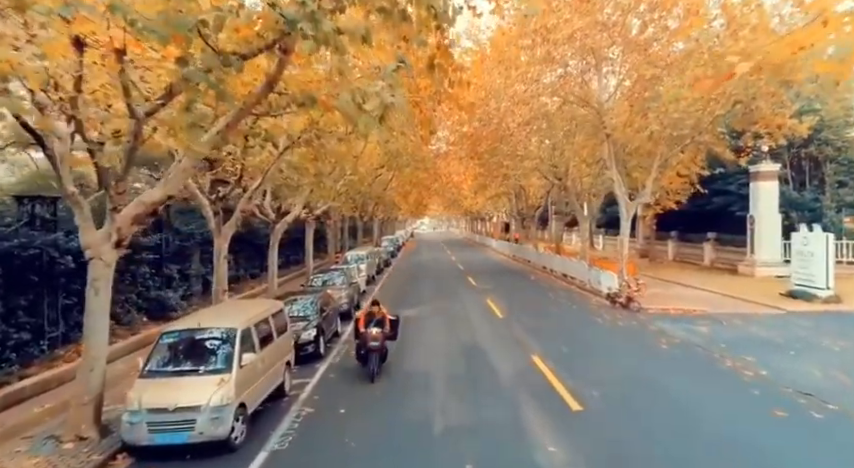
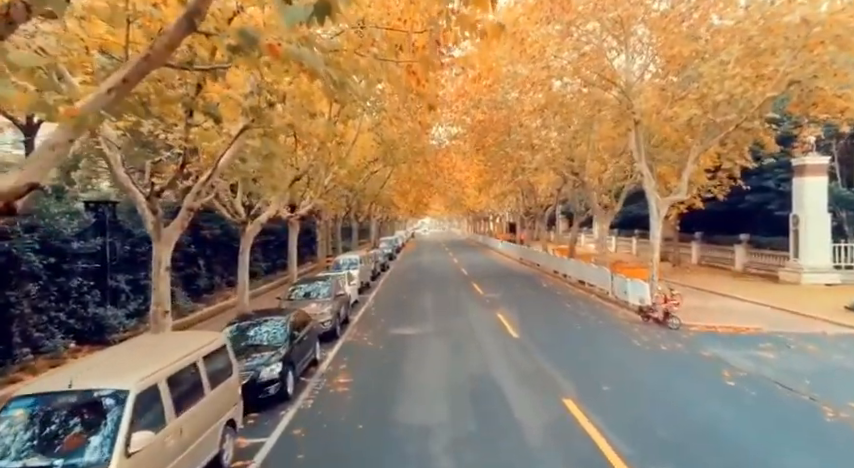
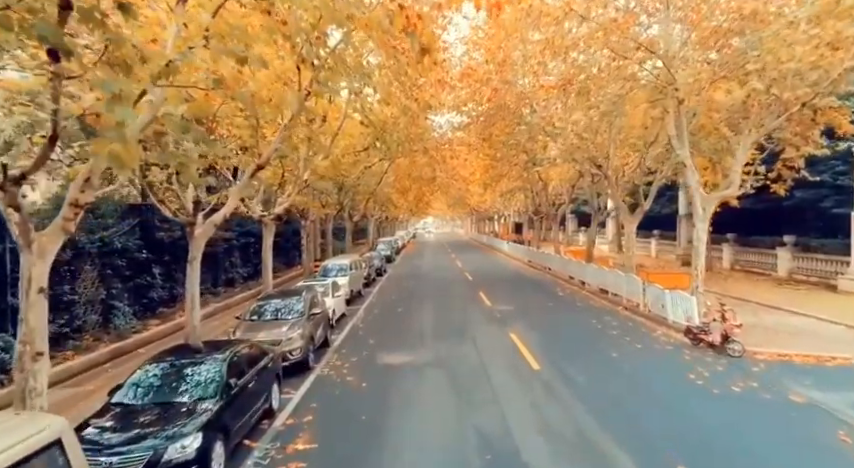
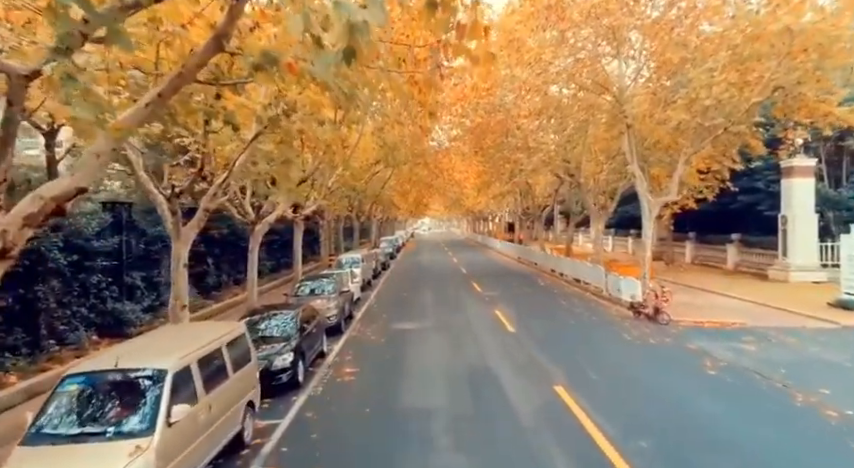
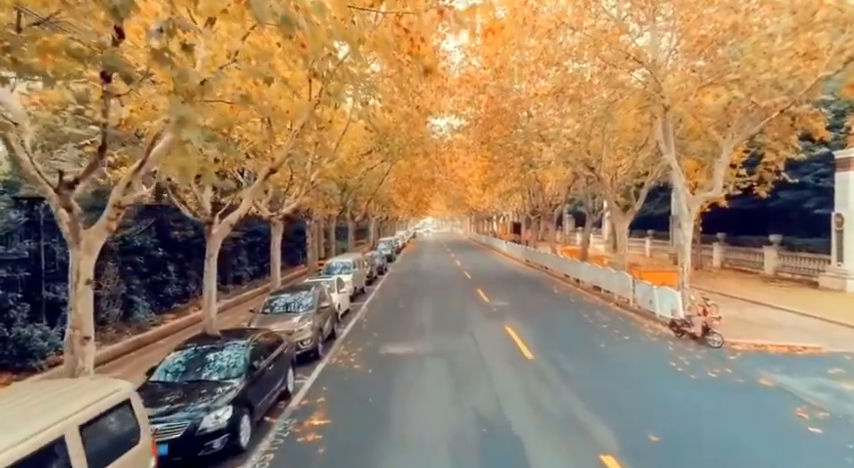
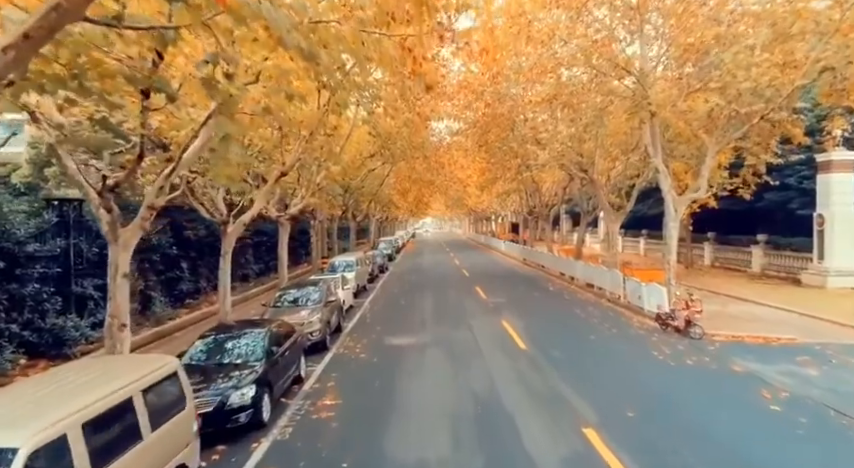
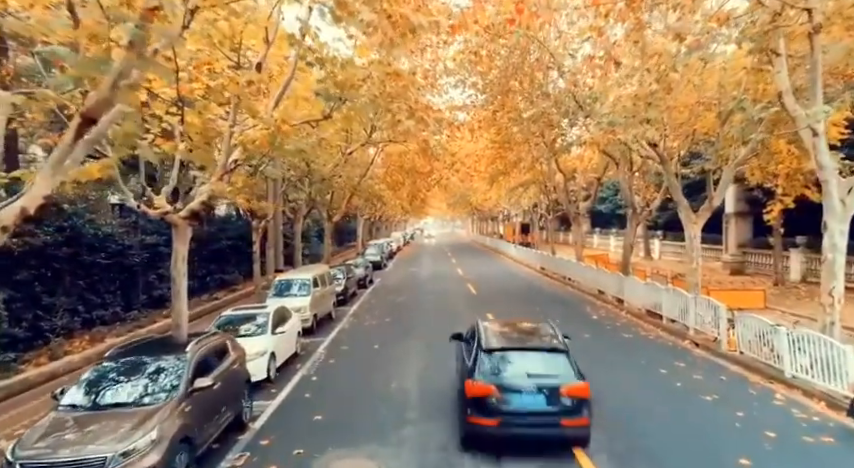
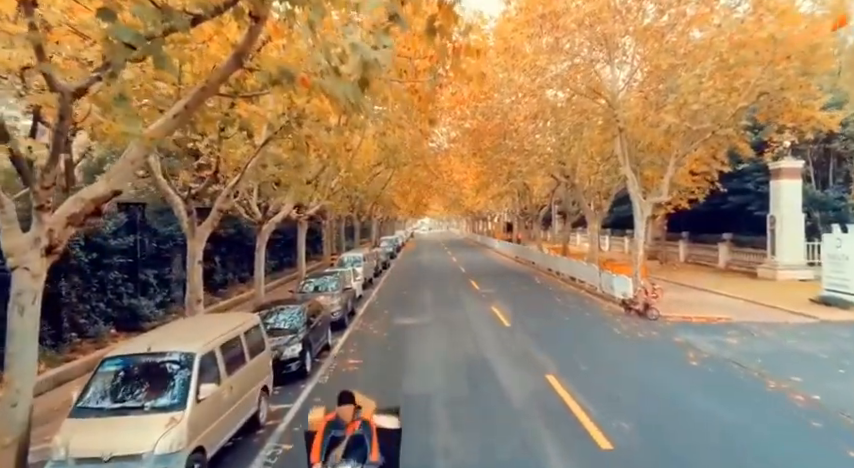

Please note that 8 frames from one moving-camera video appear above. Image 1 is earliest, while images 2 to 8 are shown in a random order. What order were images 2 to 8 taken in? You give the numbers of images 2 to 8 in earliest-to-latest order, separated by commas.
8, 4, 2, 6, 5, 3, 7
